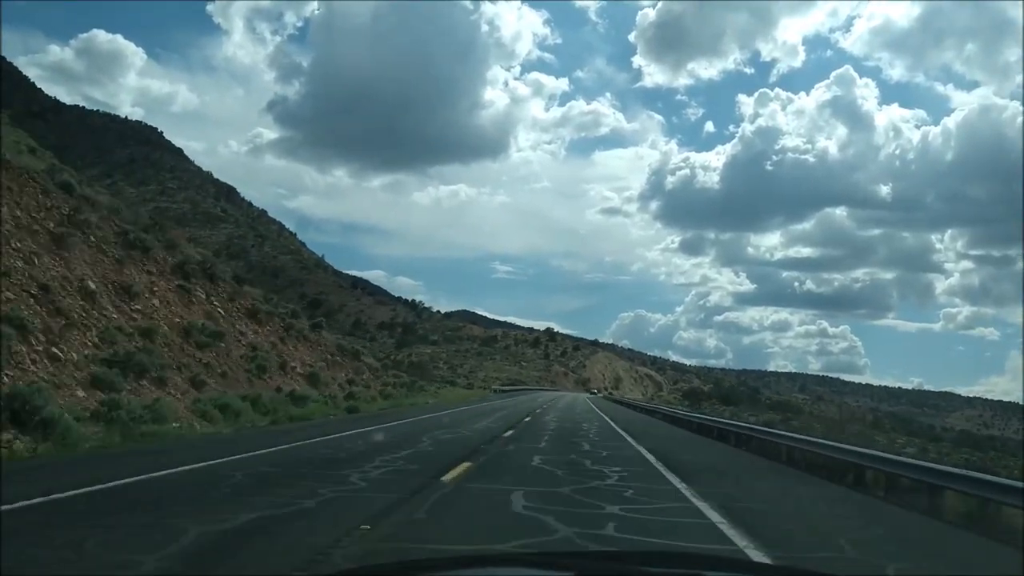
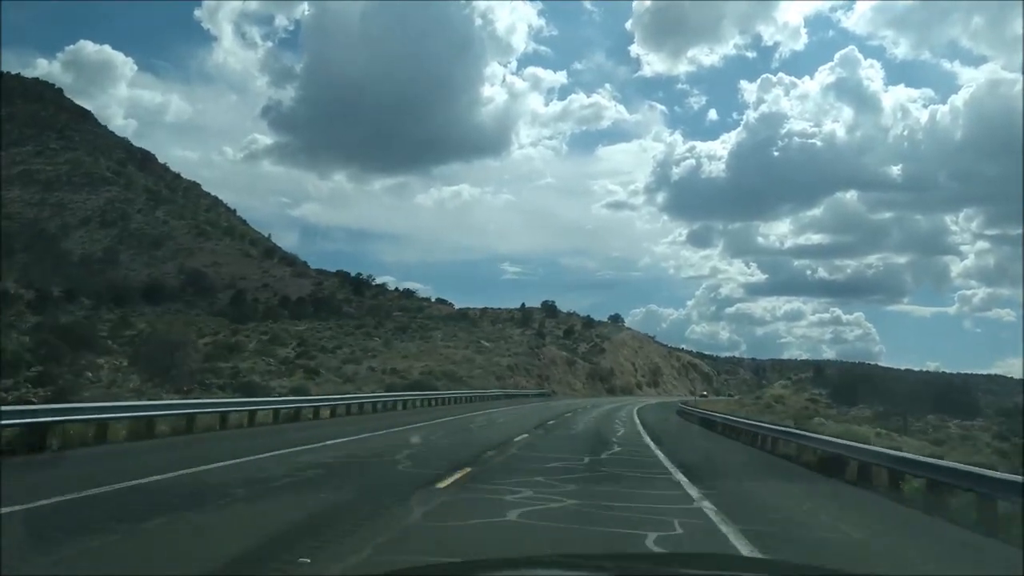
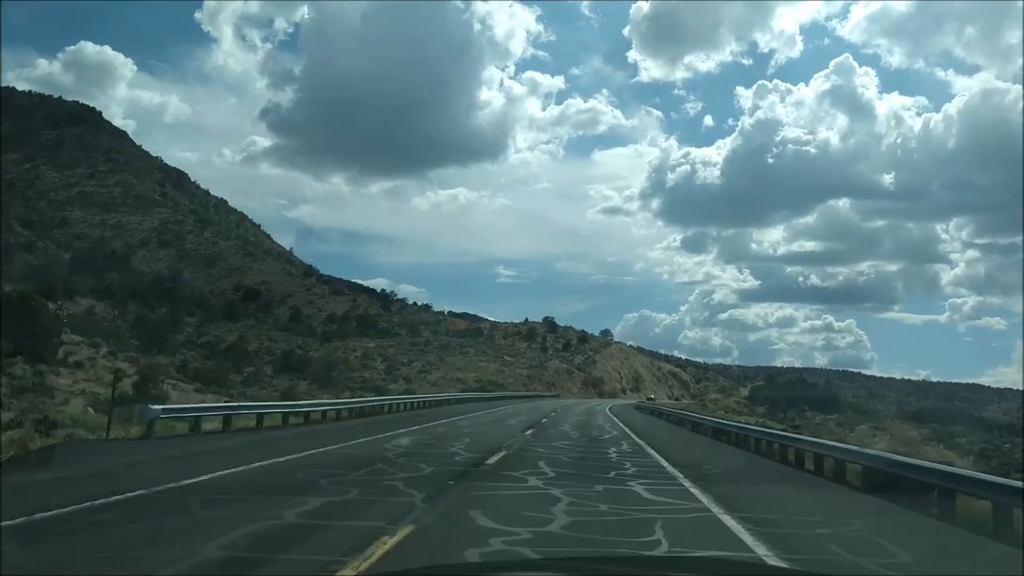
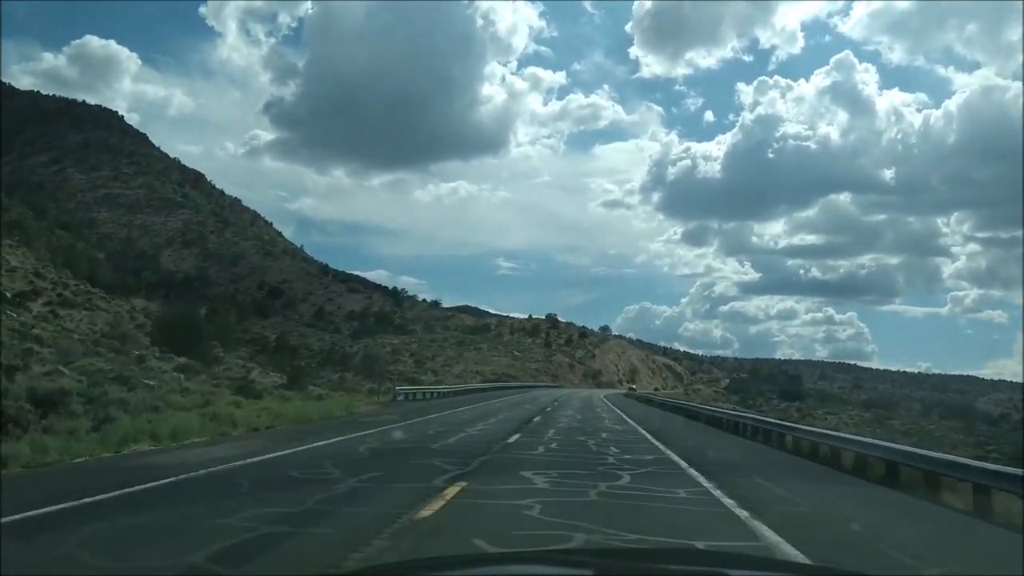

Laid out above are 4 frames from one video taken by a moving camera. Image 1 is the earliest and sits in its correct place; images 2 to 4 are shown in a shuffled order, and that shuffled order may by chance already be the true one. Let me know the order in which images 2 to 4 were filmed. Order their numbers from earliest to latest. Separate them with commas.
4, 3, 2
